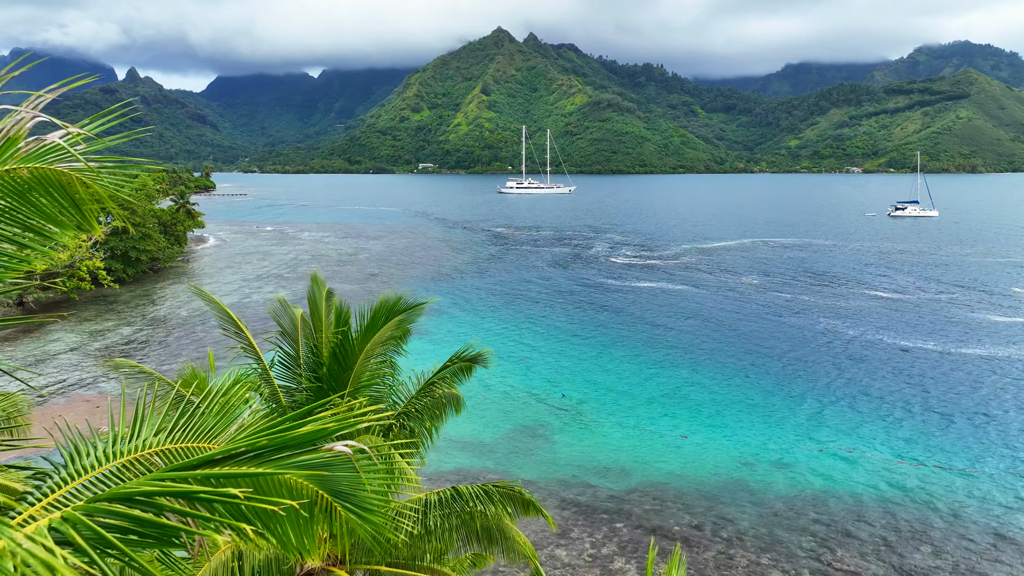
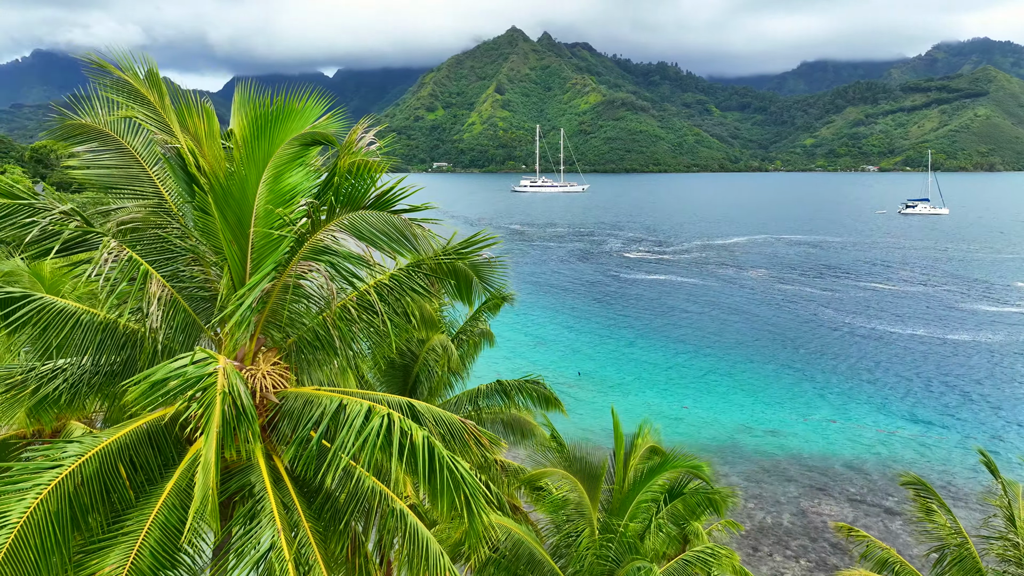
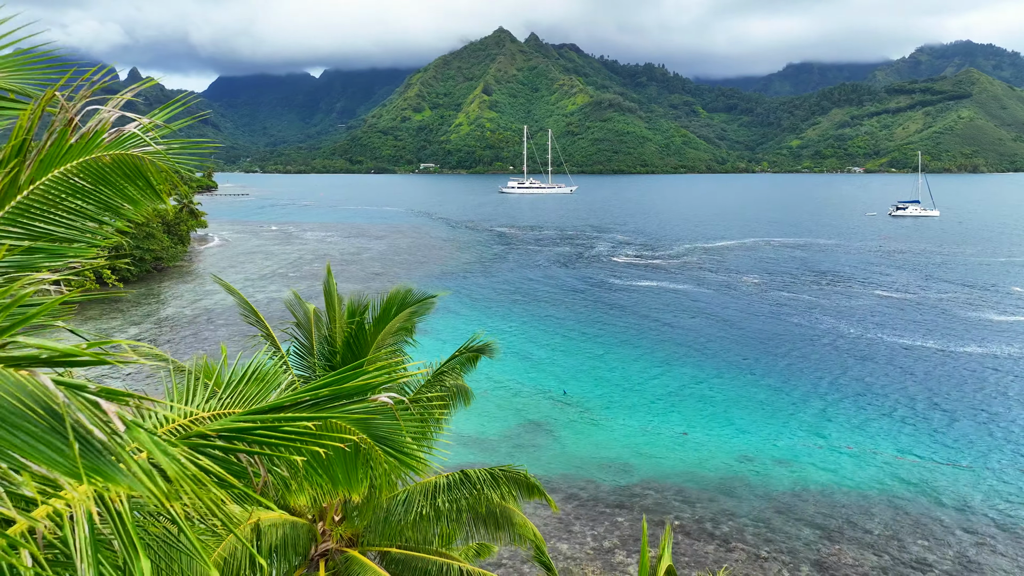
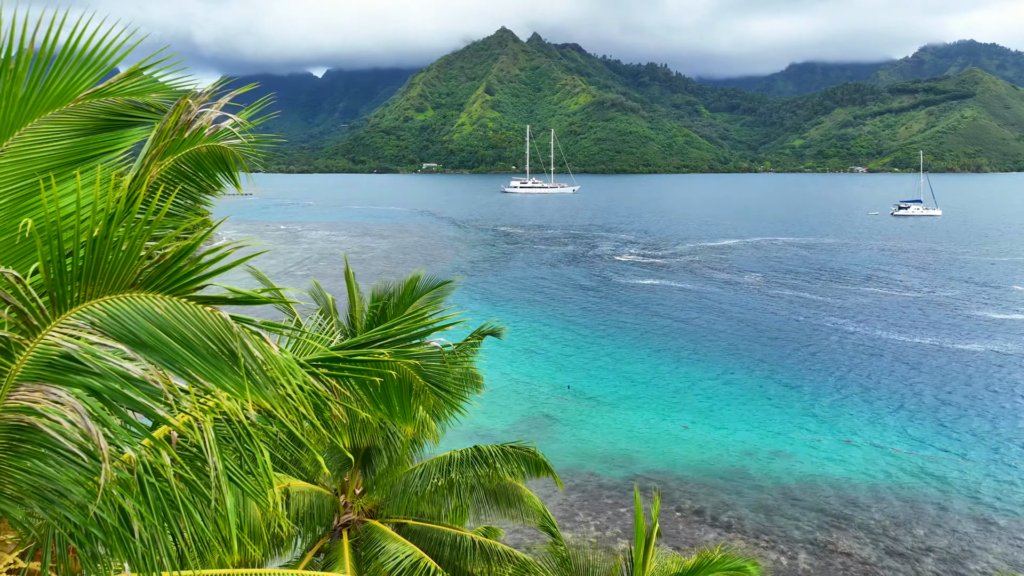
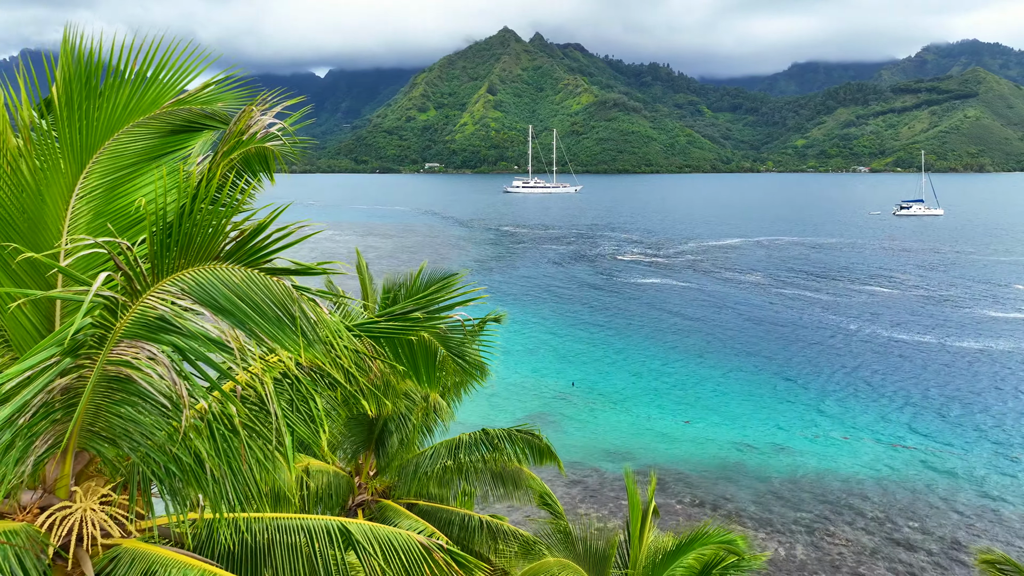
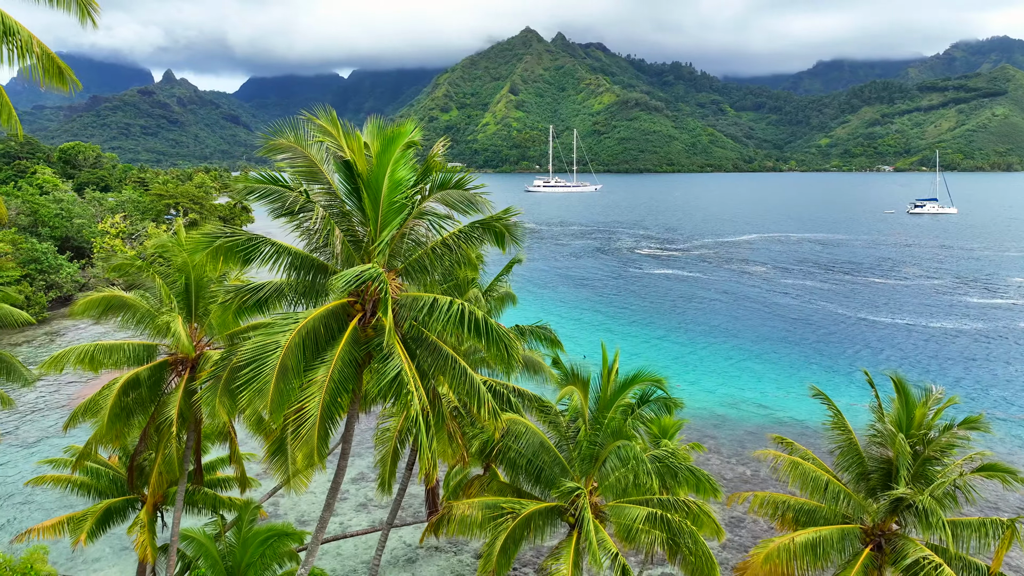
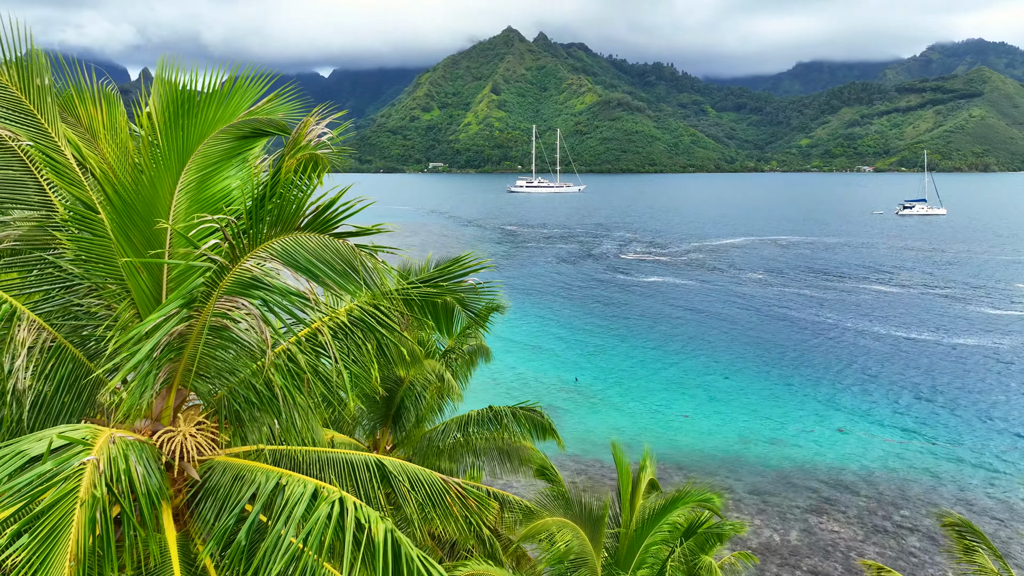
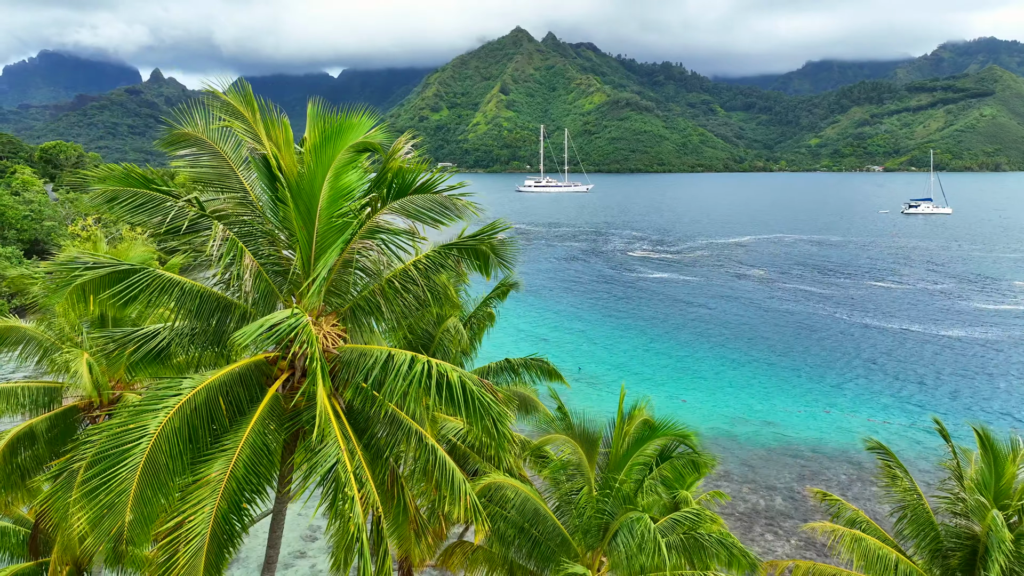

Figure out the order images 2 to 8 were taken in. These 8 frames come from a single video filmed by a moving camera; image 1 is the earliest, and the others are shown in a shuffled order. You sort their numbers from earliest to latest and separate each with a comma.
3, 4, 5, 7, 2, 8, 6
